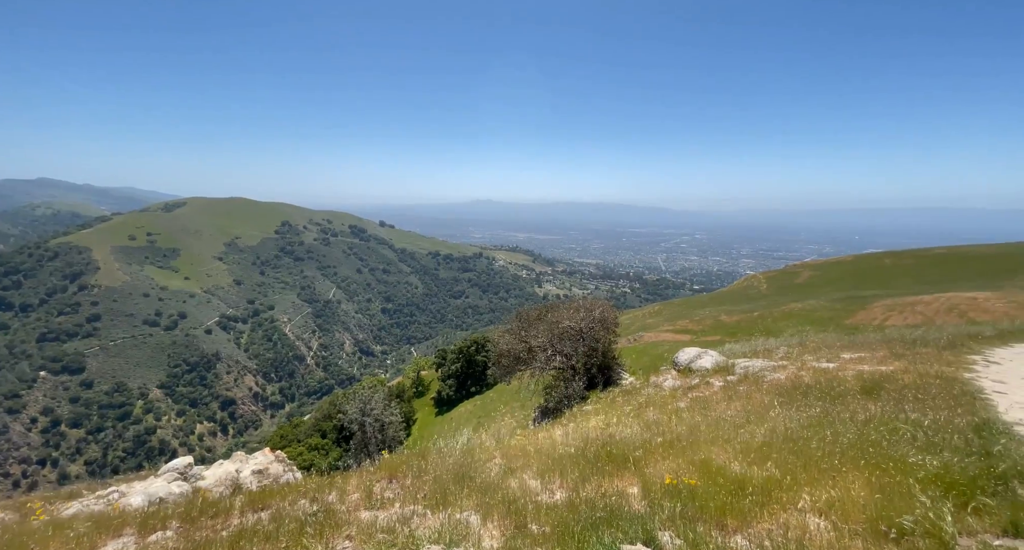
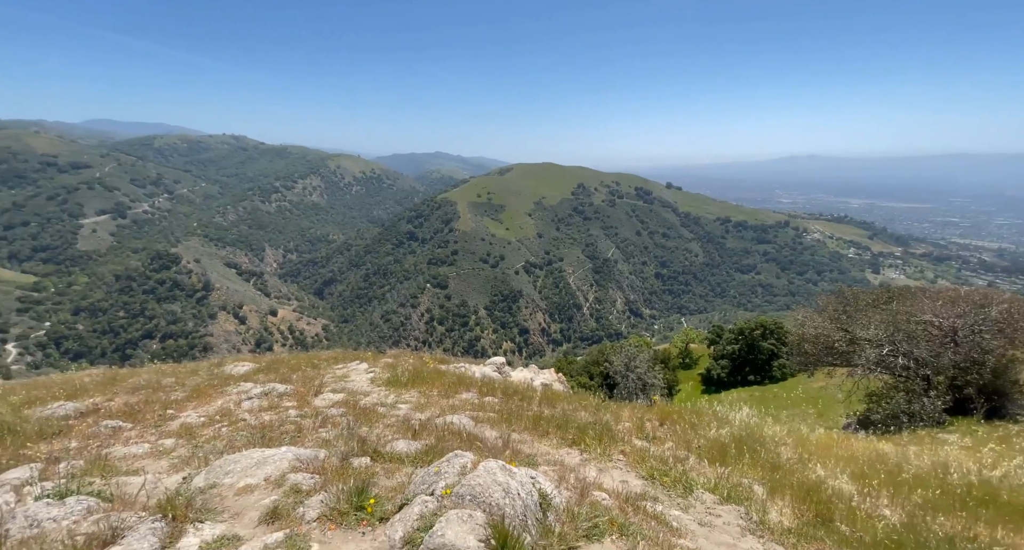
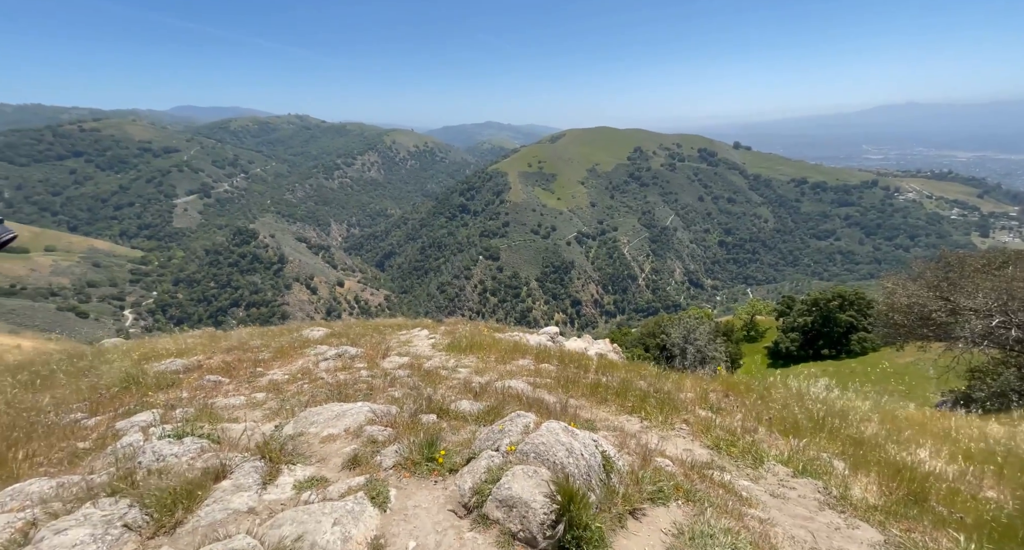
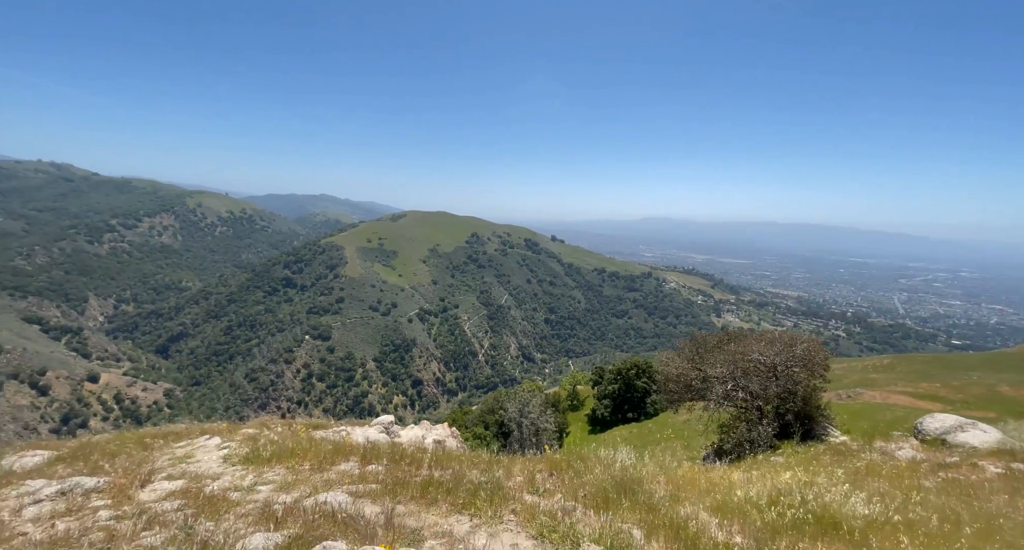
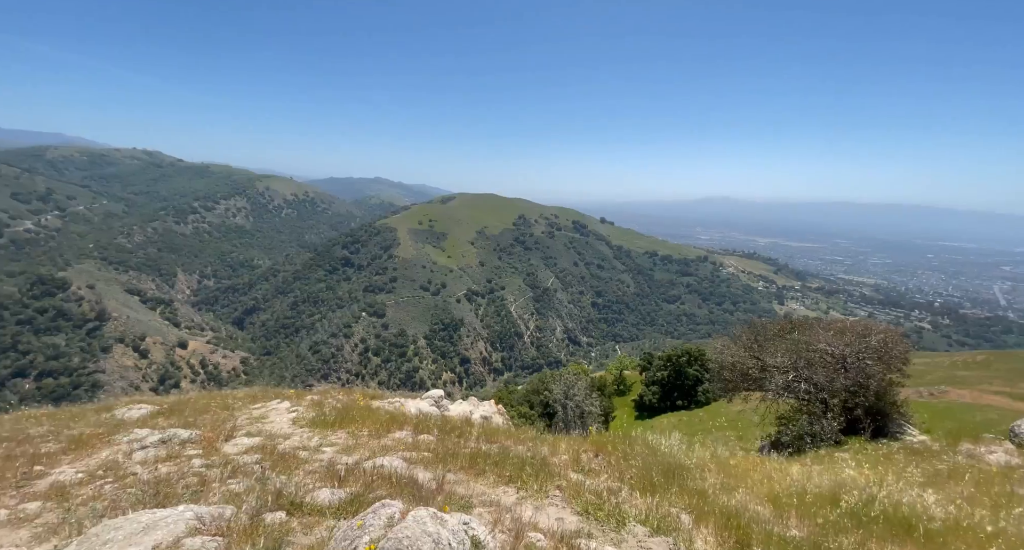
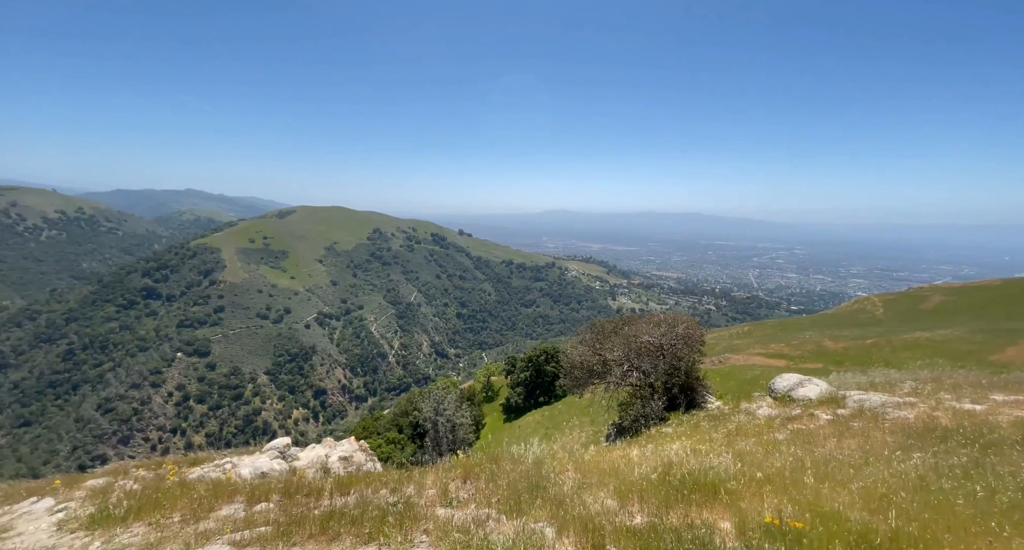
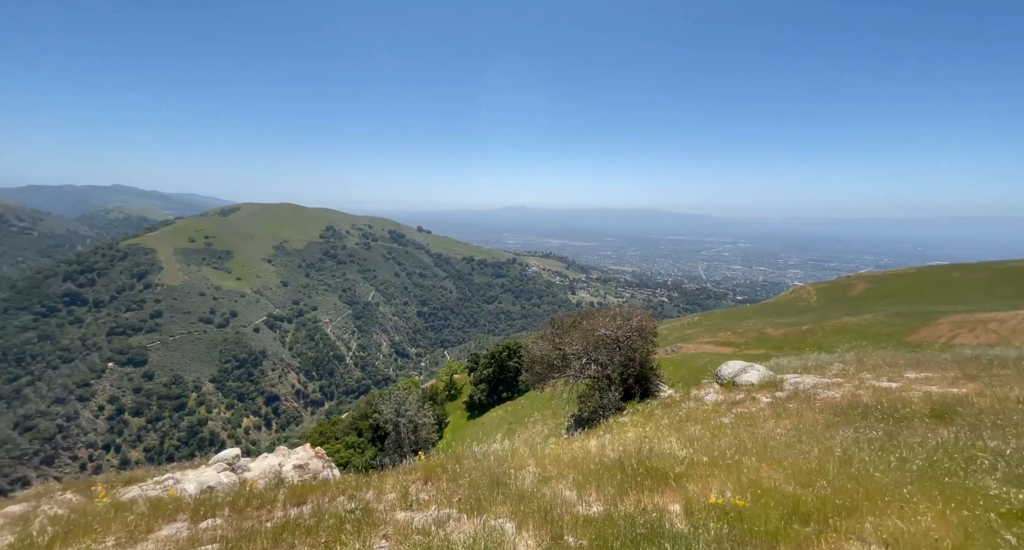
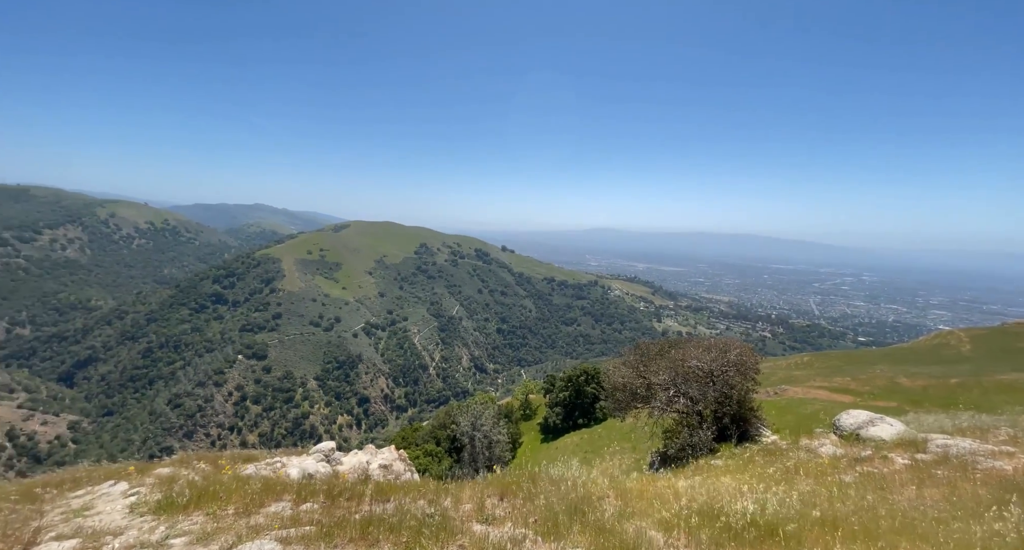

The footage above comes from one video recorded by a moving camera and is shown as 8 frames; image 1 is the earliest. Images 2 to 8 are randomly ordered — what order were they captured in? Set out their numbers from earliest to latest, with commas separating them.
7, 6, 8, 4, 5, 2, 3
